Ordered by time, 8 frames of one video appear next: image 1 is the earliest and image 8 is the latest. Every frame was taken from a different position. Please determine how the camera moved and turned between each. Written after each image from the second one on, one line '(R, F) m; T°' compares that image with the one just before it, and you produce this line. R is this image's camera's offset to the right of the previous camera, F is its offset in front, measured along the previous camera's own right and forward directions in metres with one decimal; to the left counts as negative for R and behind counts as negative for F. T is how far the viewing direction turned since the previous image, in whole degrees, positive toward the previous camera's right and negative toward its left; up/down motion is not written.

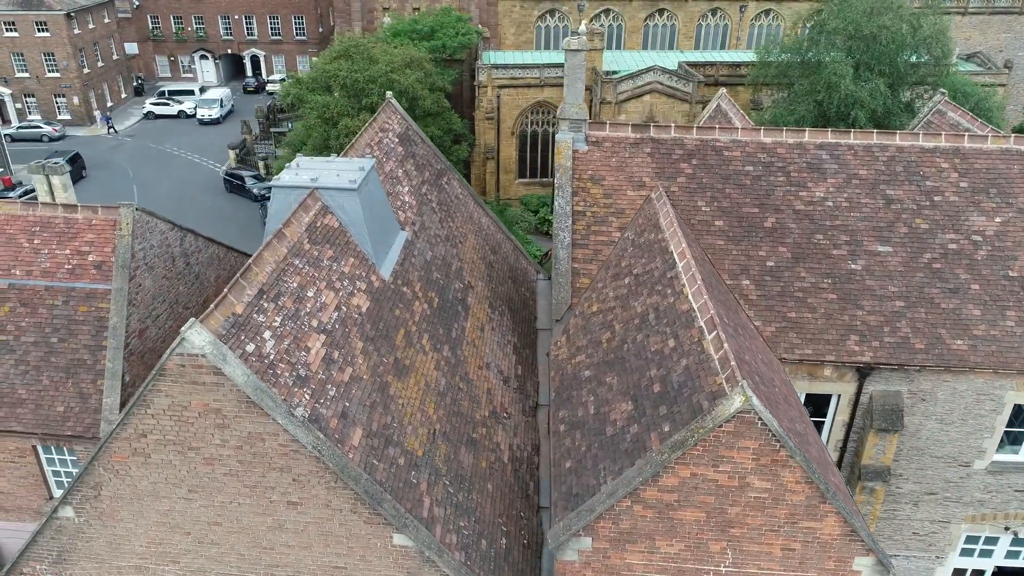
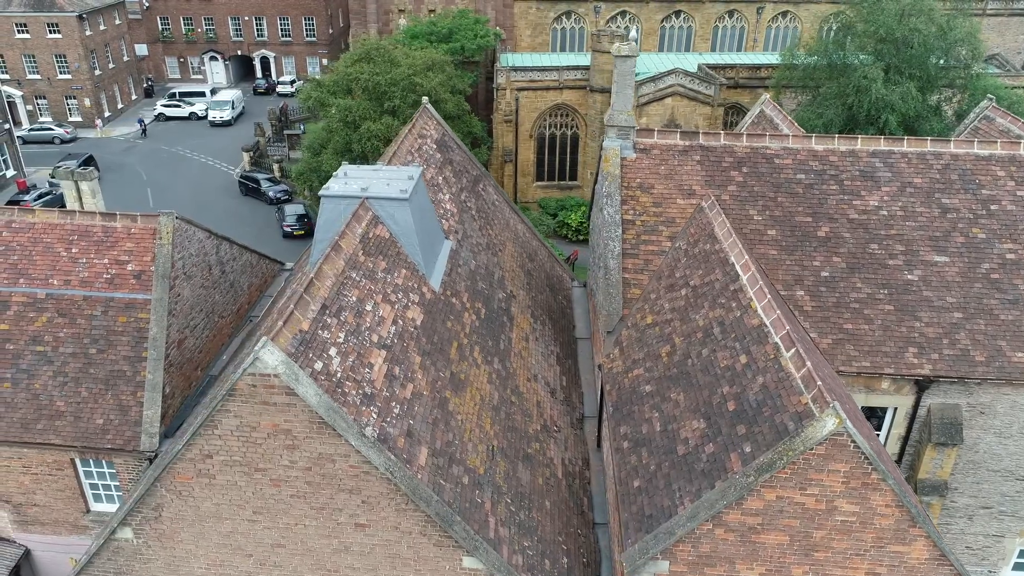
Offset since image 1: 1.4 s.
(-0.9, +0.3) m; 0°
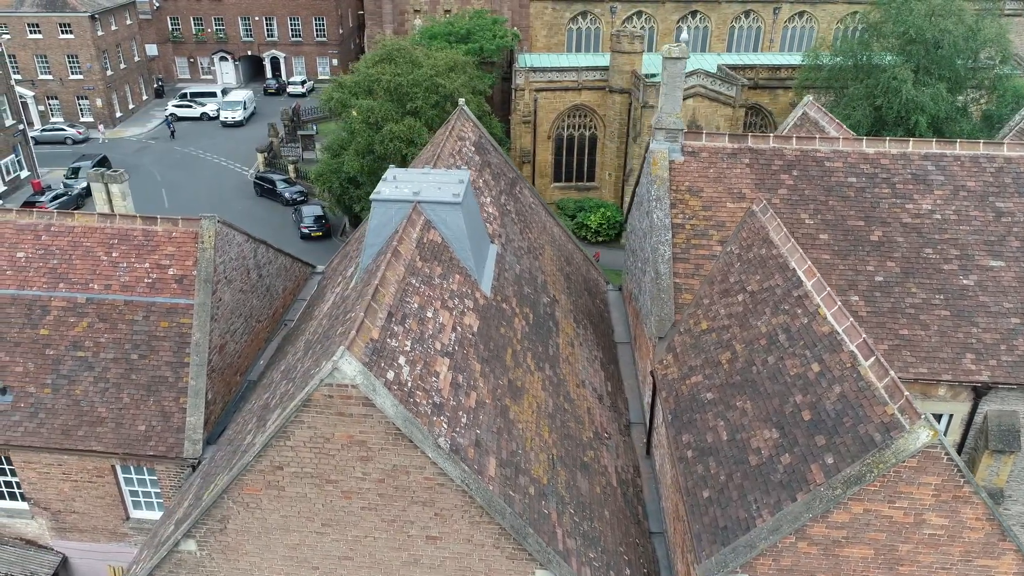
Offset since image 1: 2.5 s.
(-0.9, +0.2) m; 0°
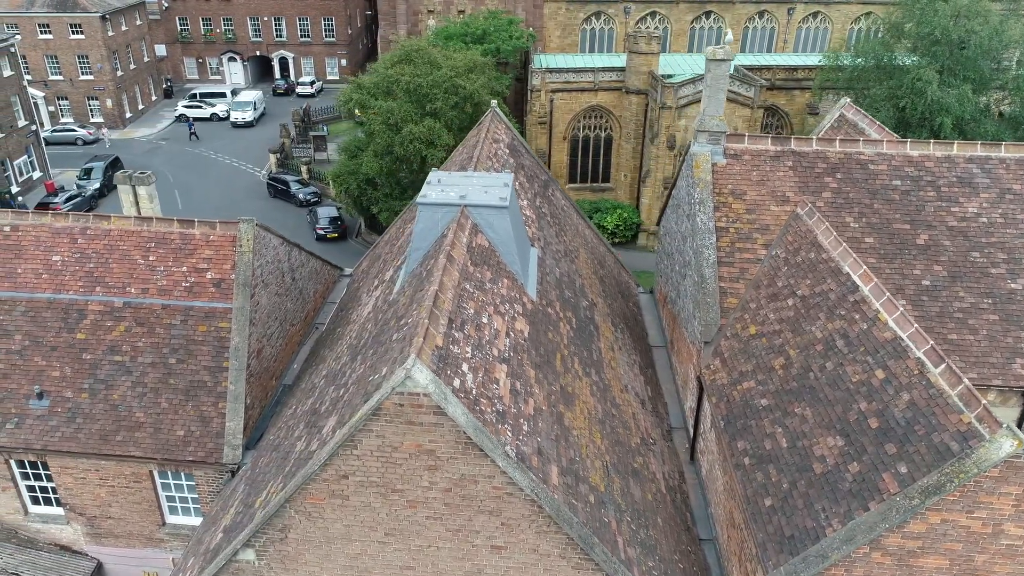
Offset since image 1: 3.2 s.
(-0.8, +0.1) m; 0°
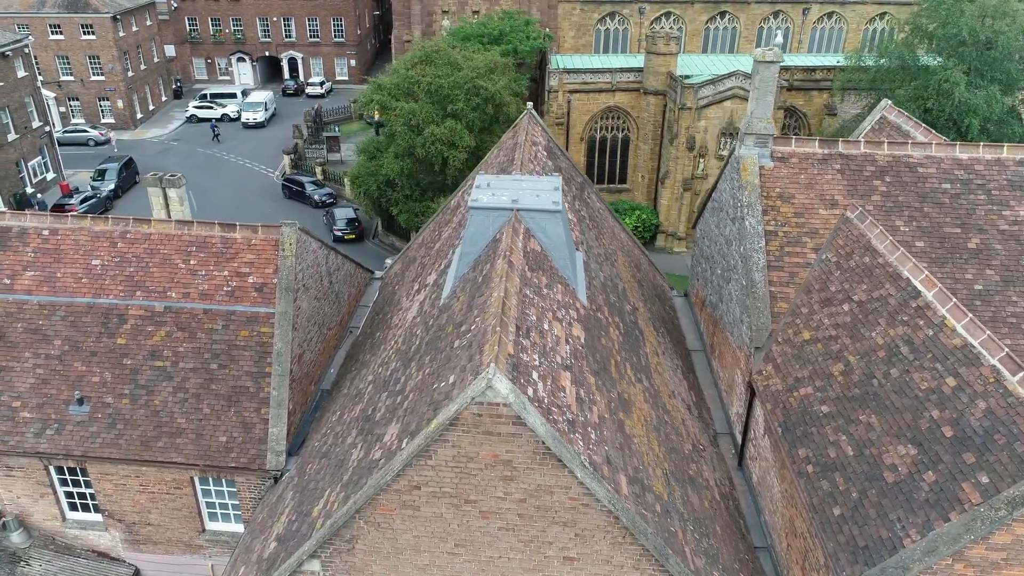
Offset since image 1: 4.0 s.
(-0.9, +0.1) m; 0°
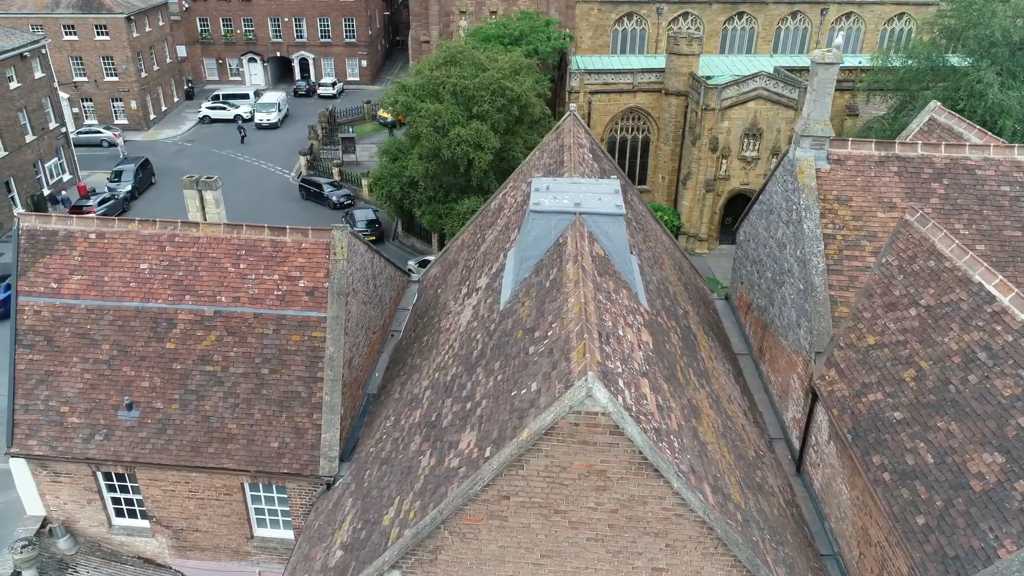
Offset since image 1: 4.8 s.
(-1.1, +0.2) m; 0°
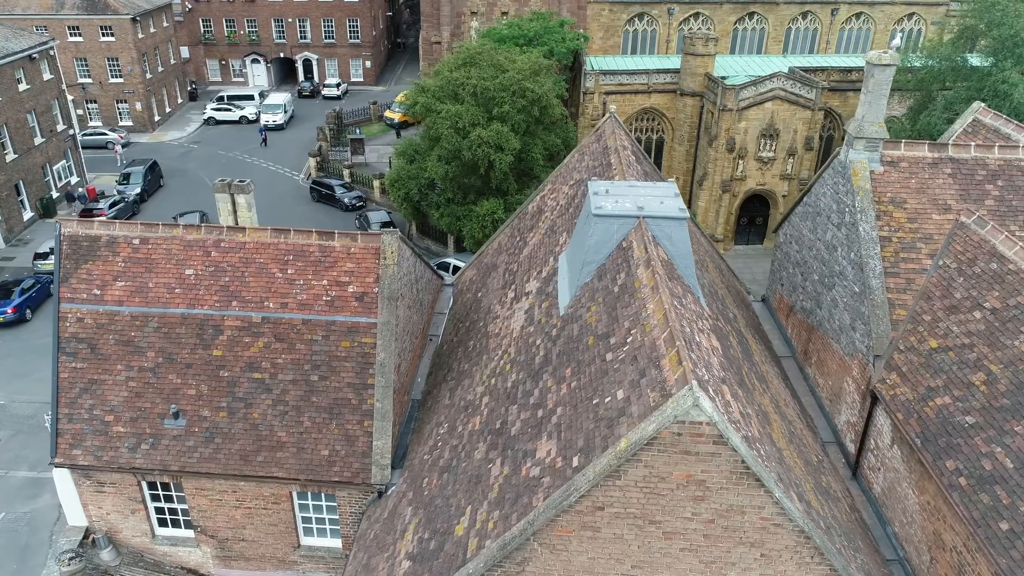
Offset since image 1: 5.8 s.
(-1.1, +0.2) m; +1°
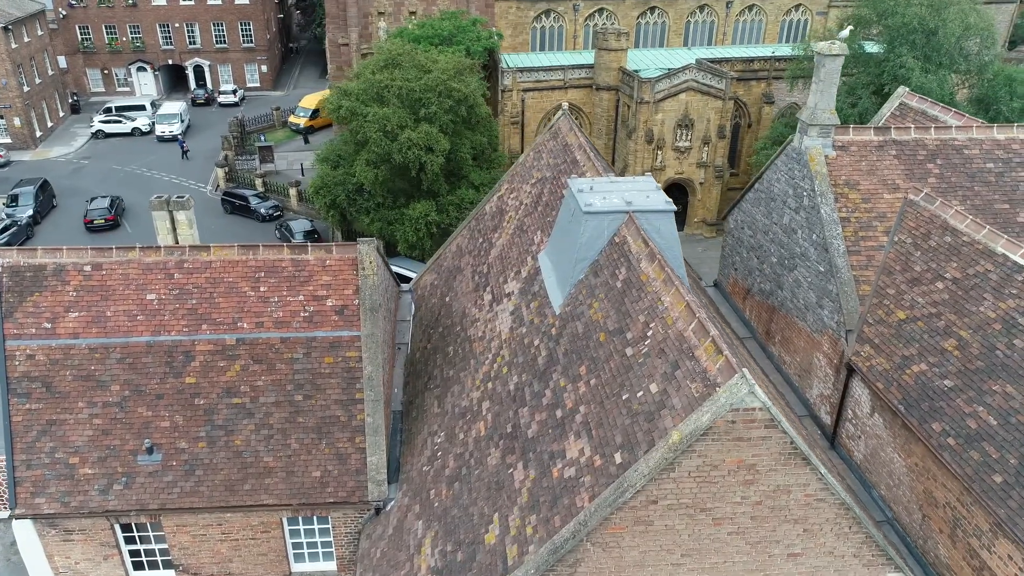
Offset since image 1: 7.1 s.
(-1.6, +0.2) m; +8°
